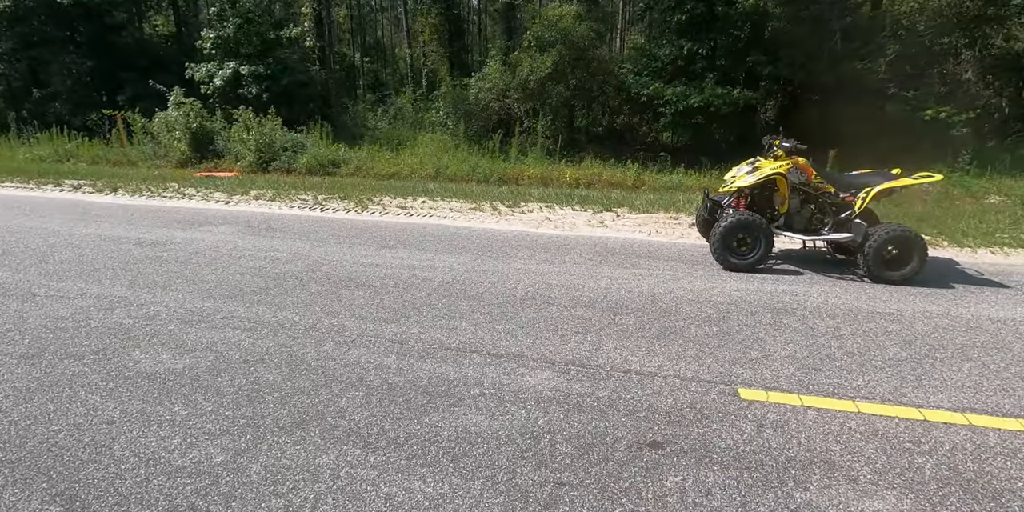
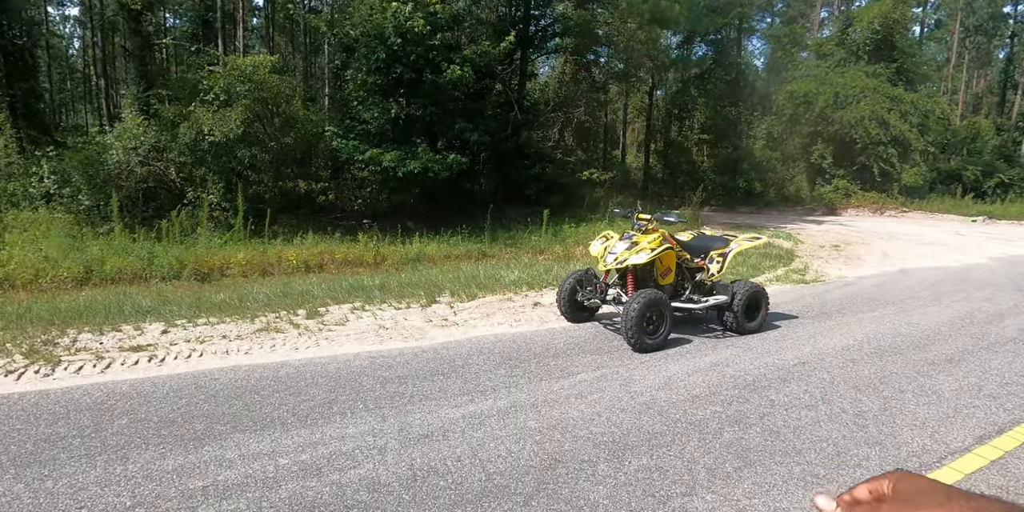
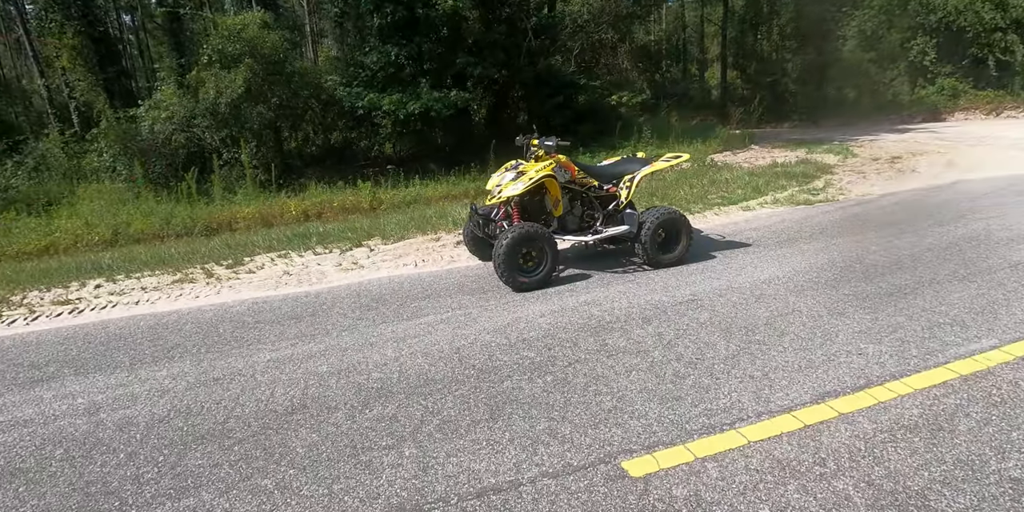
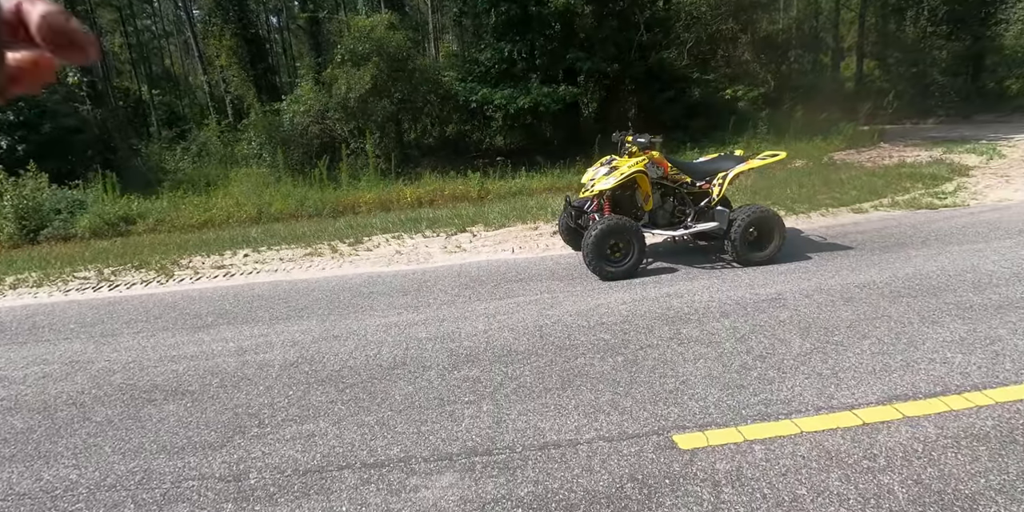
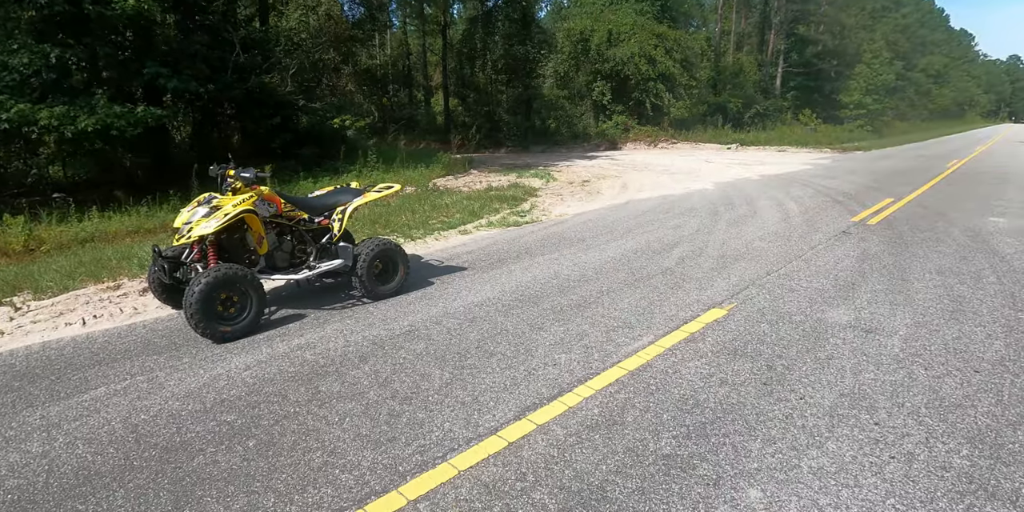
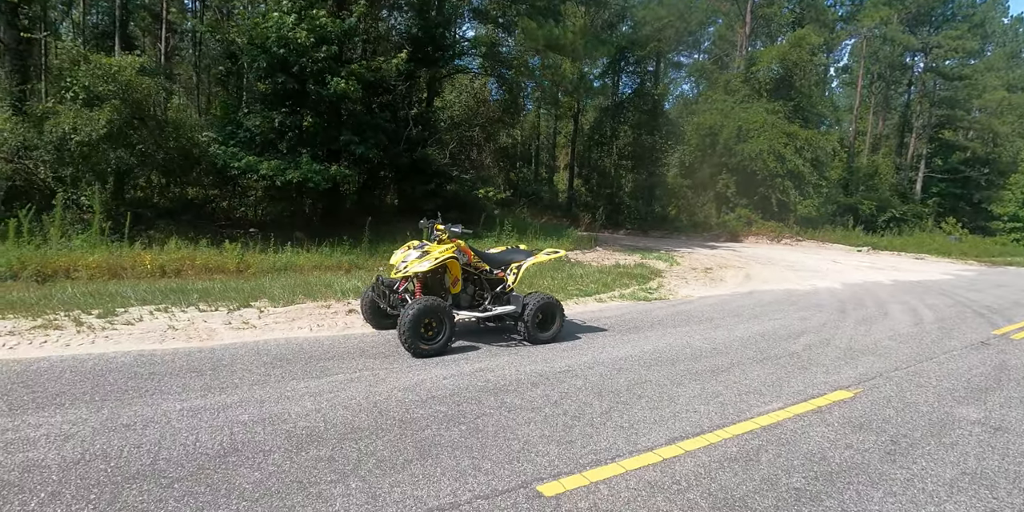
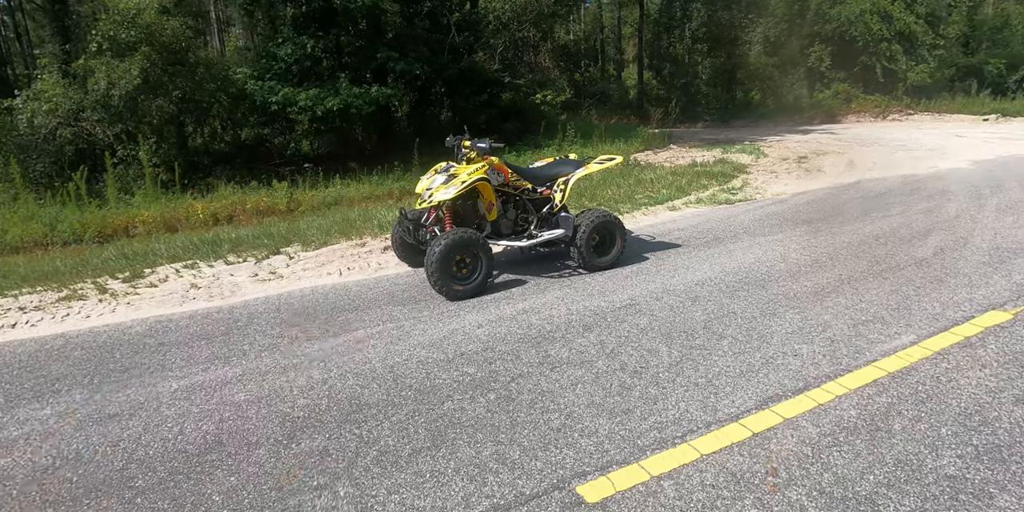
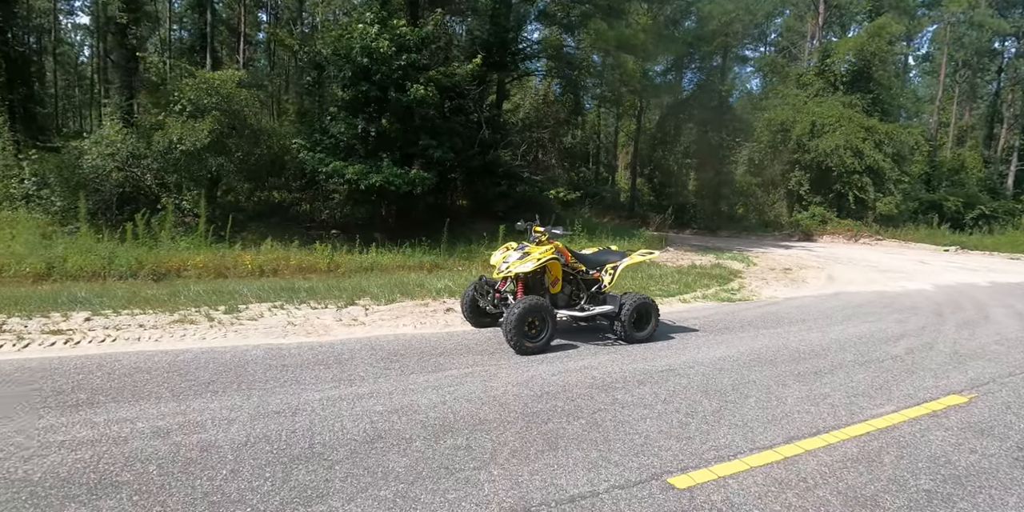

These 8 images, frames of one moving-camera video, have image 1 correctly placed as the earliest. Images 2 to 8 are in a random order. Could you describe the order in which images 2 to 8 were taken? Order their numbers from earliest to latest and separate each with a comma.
4, 3, 7, 5, 6, 8, 2
